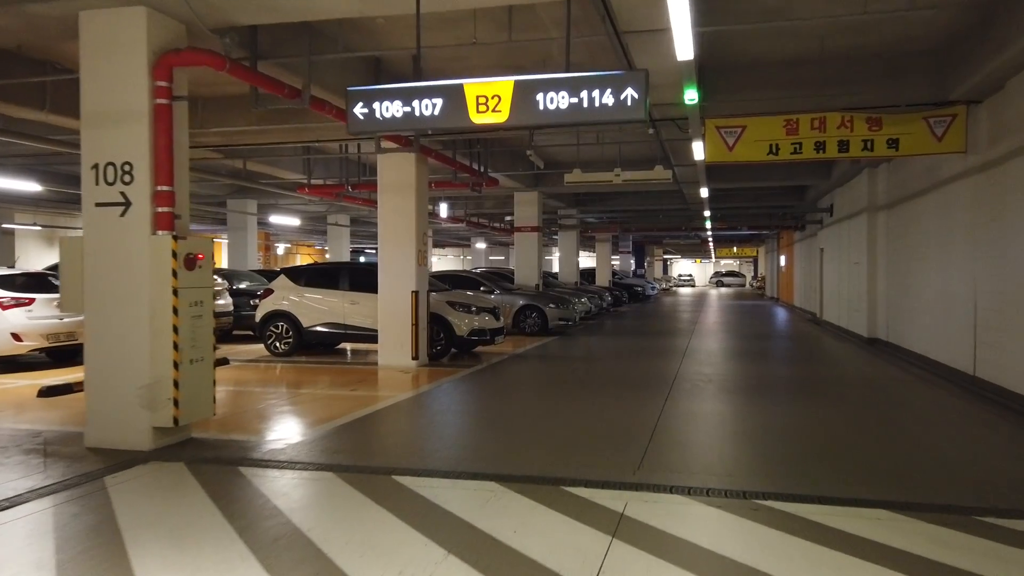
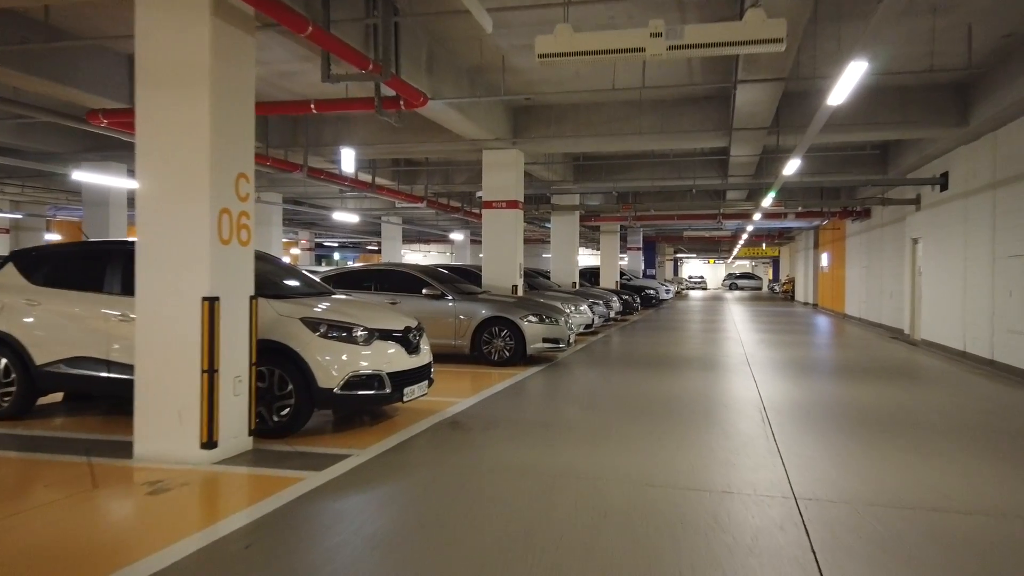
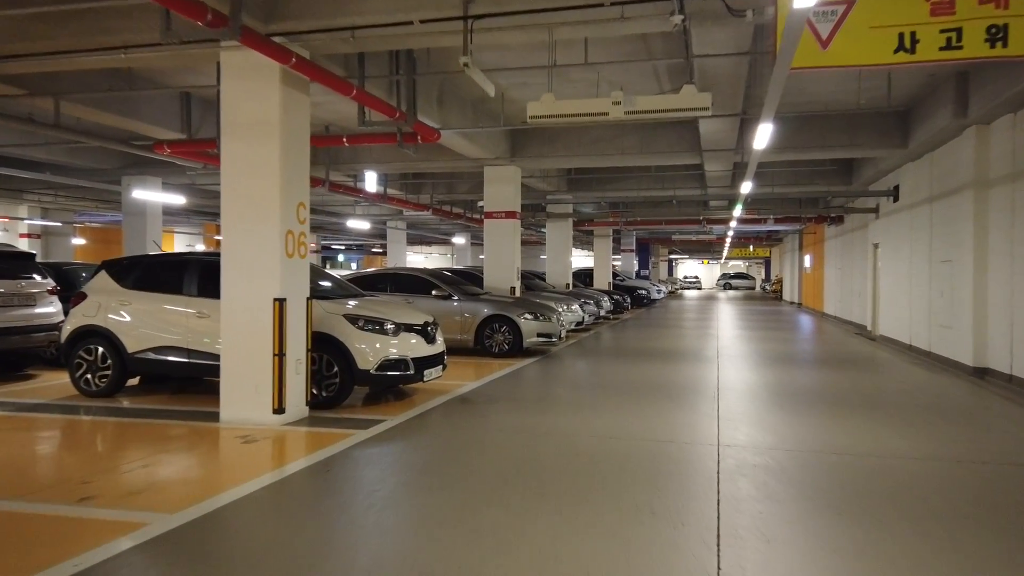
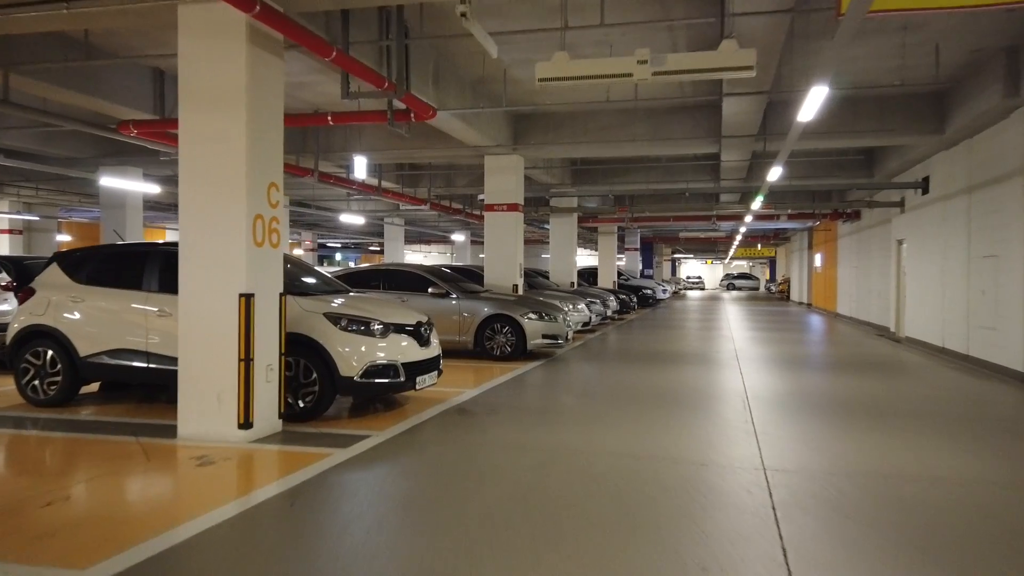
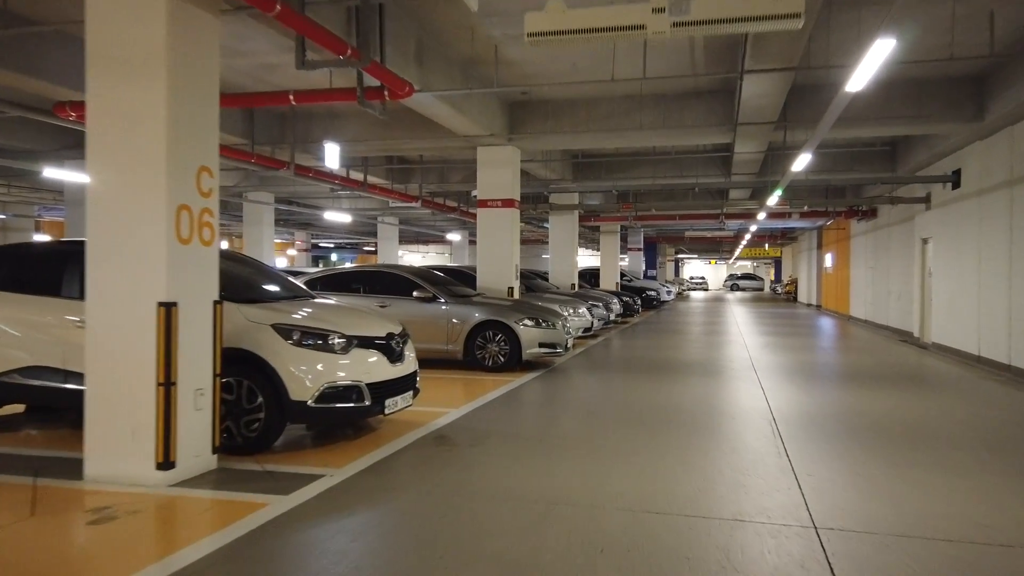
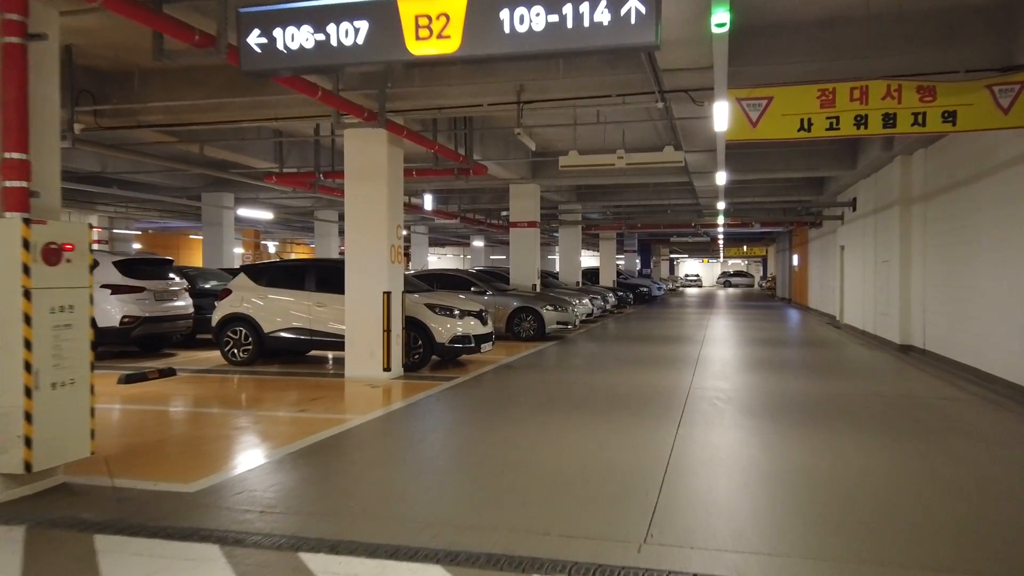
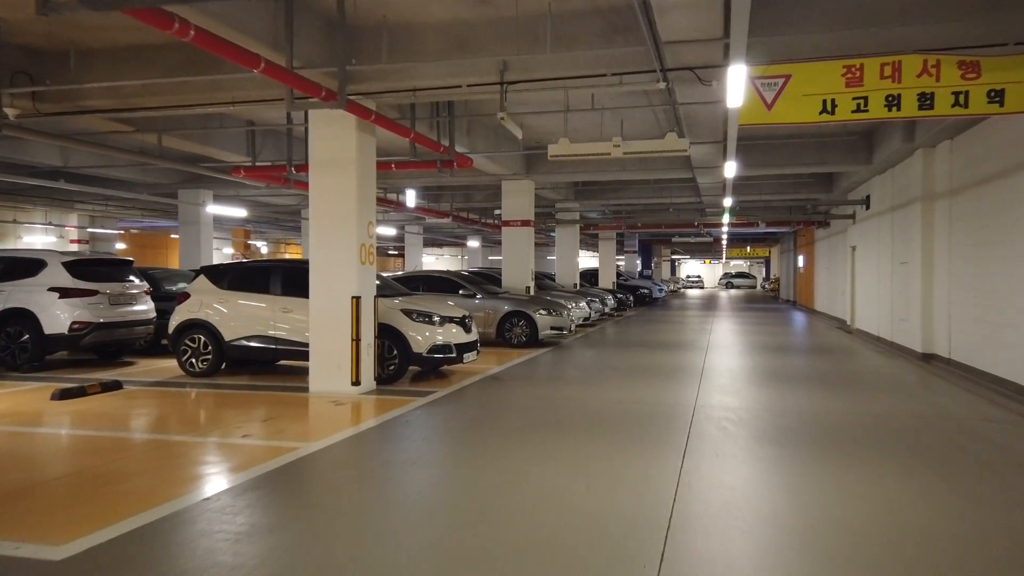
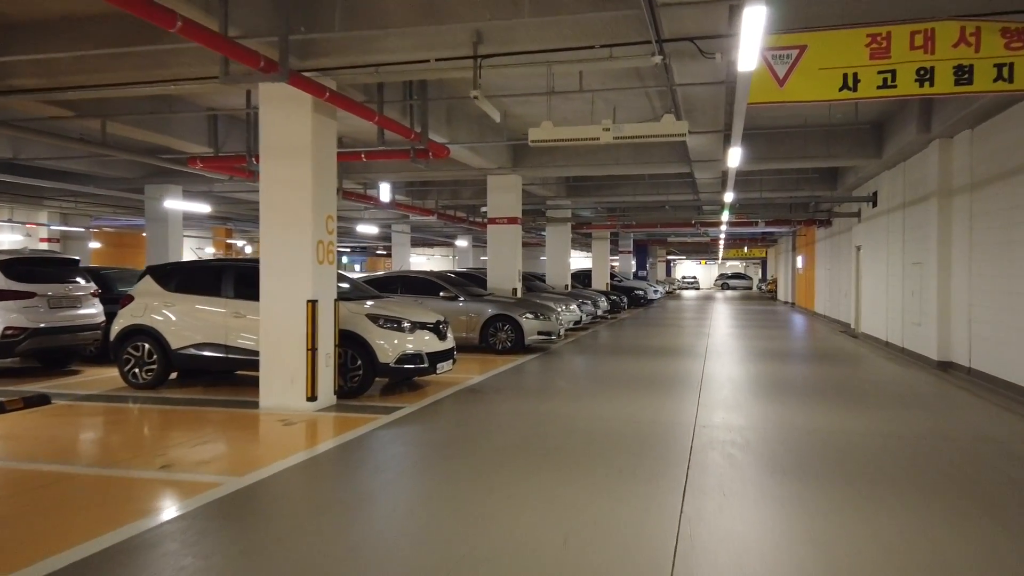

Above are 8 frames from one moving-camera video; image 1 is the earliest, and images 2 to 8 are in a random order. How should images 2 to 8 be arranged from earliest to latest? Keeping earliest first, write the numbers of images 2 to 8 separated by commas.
6, 7, 8, 3, 4, 2, 5
